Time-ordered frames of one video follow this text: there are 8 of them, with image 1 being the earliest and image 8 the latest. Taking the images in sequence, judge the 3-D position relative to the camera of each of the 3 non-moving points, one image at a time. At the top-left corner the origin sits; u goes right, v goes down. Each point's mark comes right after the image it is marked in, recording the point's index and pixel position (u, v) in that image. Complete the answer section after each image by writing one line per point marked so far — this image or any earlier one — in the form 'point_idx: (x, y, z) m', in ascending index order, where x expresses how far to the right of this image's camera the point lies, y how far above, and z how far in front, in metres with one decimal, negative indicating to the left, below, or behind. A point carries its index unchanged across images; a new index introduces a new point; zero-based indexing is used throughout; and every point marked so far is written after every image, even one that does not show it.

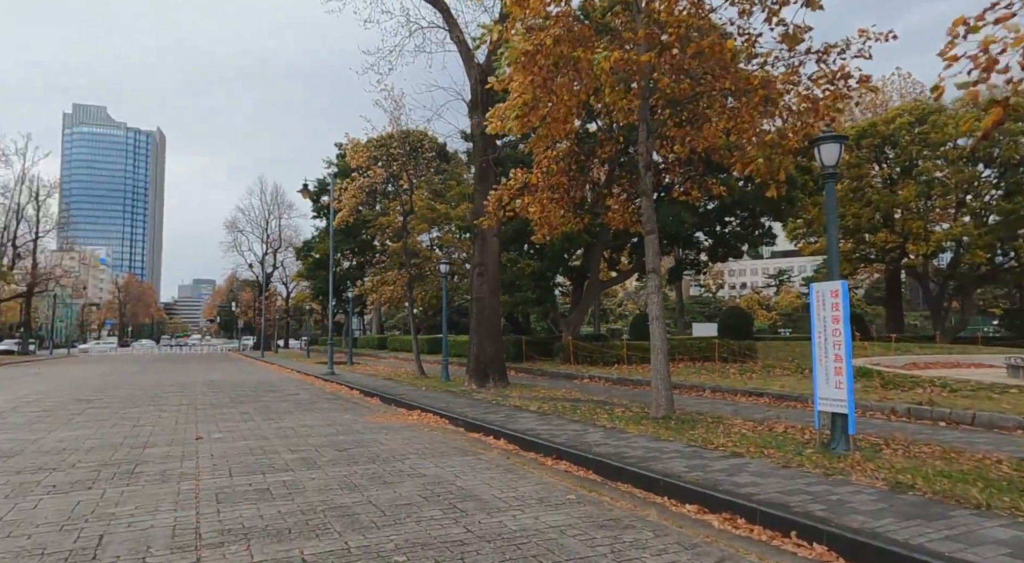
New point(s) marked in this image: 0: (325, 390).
0: (-6.1, -3.5, +20.0) m
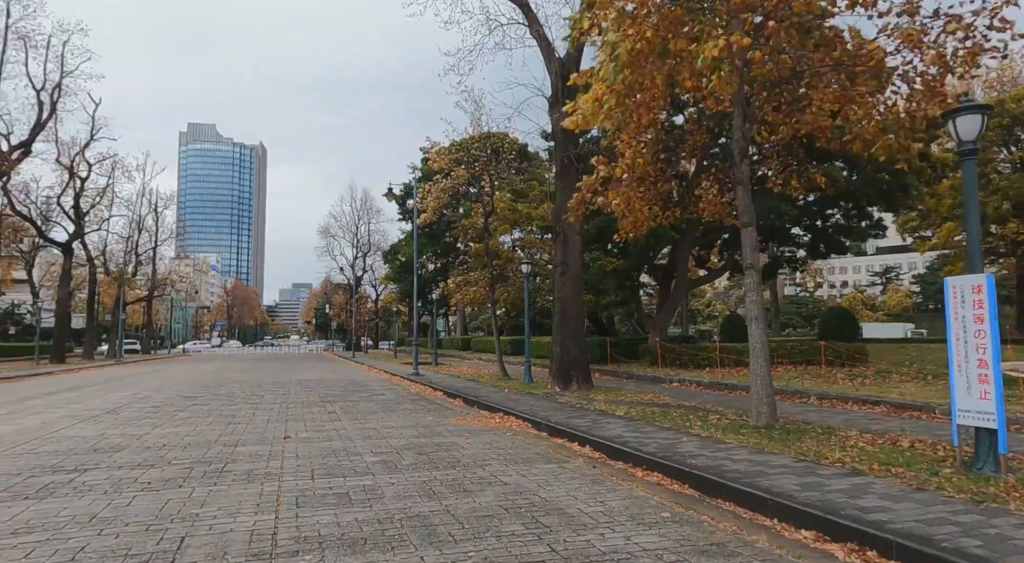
0: (-3.4, -3.6, +20.2) m
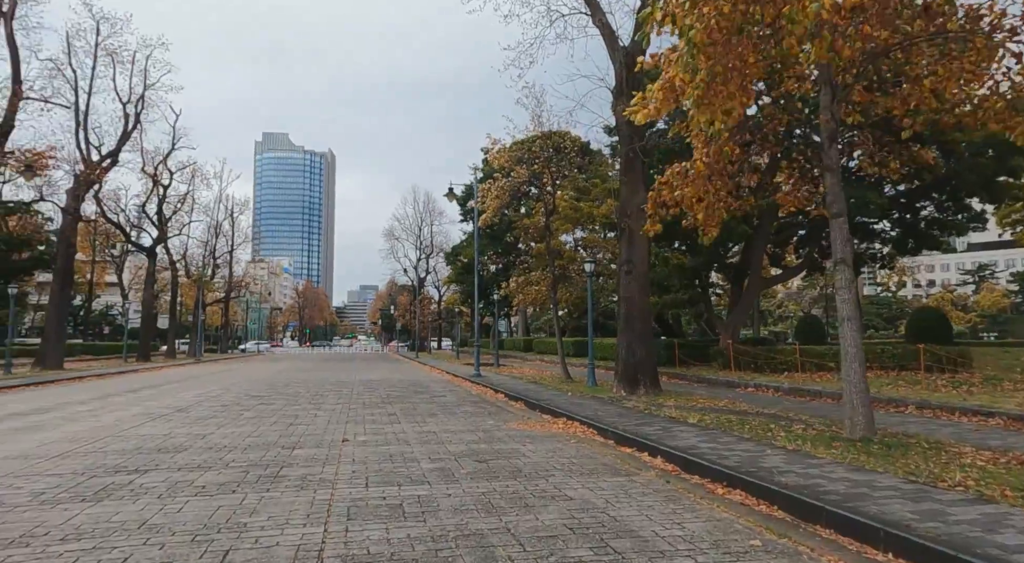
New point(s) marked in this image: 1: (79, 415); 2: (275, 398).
0: (-1.3, -3.6, +19.9) m
1: (-9.5, -2.9, +13.4) m
2: (-6.4, -3.1, +16.5) m
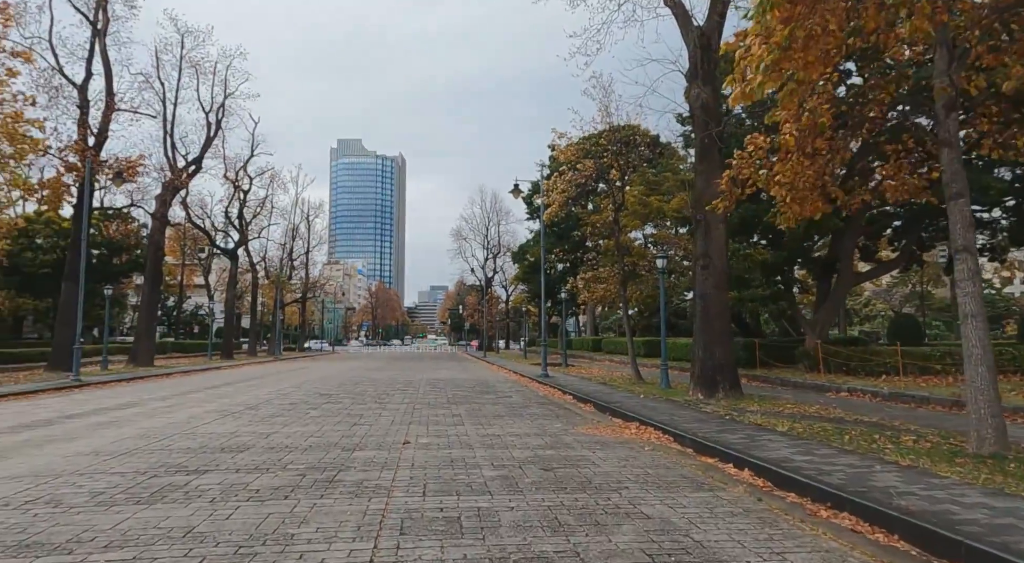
0: (+0.8, -3.5, +19.3) m
1: (-8.0, -2.9, +13.8) m
2: (-4.6, -3.1, +16.5) m
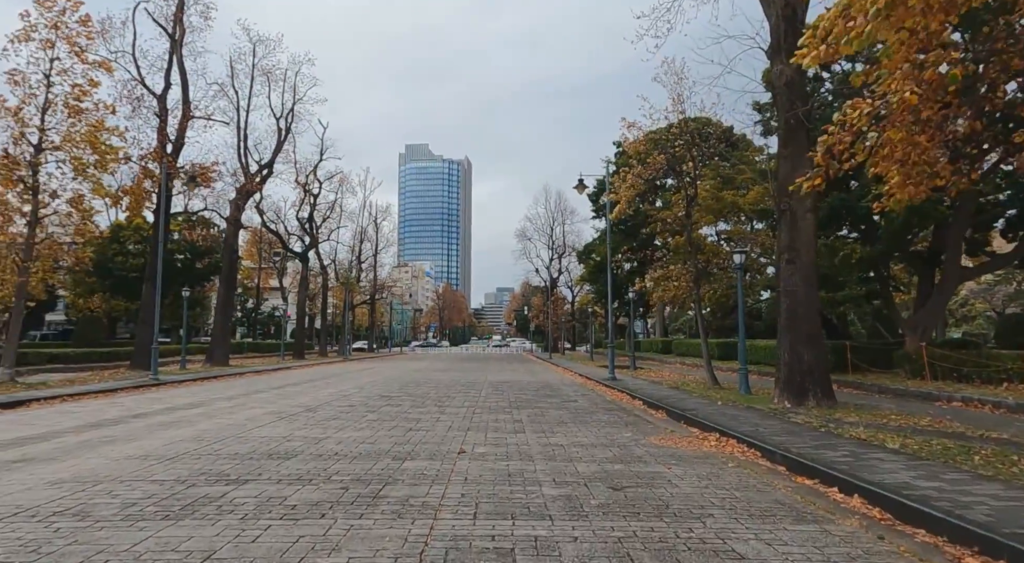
0: (+2.8, -3.4, +18.3) m
1: (-6.6, -2.9, +13.8) m
2: (-2.9, -3.1, +16.1) m
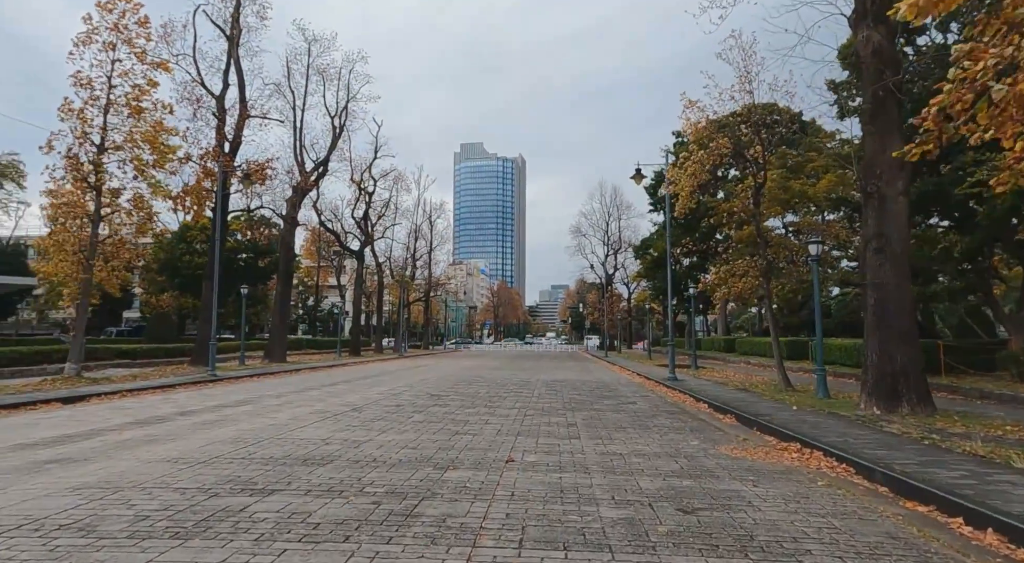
0: (+4.3, -3.3, +17.2) m
1: (-5.4, -2.8, +13.5) m
2: (-1.5, -3.0, +15.5) m
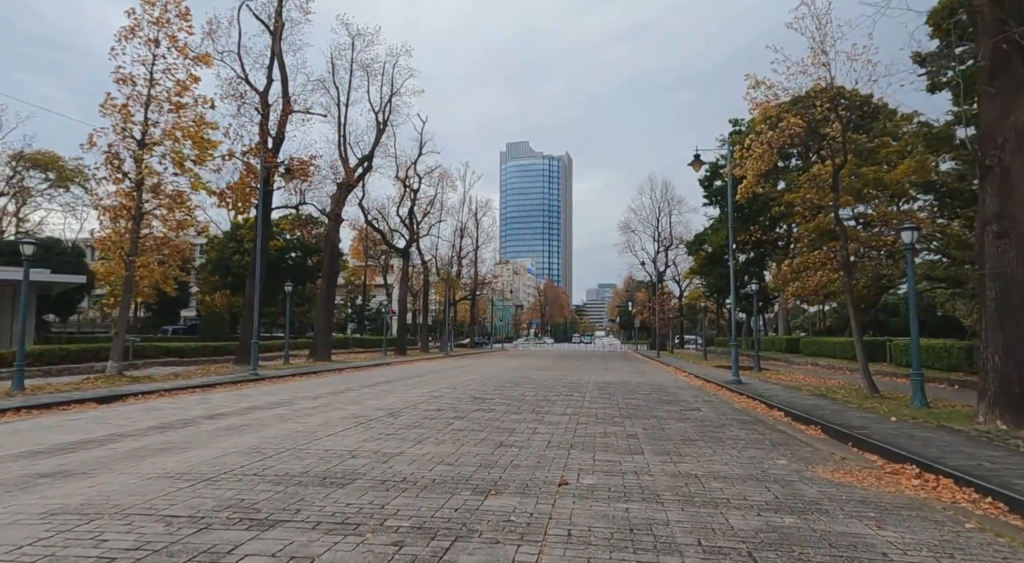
0: (+5.6, -3.1, +15.5) m
1: (-4.4, -2.7, +12.6) m
2: (-0.3, -2.8, +14.3) m
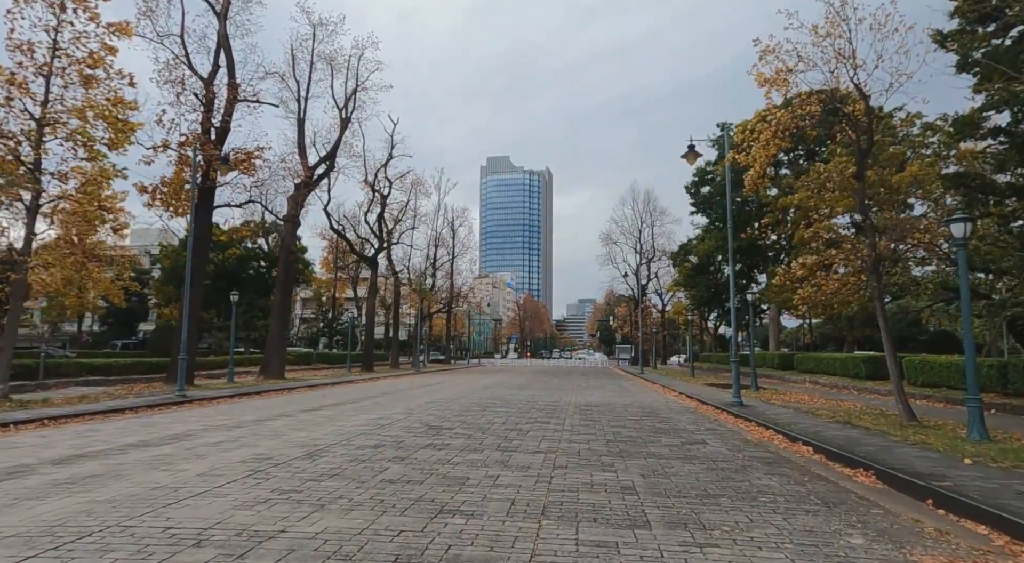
0: (+4.8, -3.2, +12.9) m
1: (-5.1, -2.7, +9.6) m
2: (-1.1, -2.9, +11.4) m
